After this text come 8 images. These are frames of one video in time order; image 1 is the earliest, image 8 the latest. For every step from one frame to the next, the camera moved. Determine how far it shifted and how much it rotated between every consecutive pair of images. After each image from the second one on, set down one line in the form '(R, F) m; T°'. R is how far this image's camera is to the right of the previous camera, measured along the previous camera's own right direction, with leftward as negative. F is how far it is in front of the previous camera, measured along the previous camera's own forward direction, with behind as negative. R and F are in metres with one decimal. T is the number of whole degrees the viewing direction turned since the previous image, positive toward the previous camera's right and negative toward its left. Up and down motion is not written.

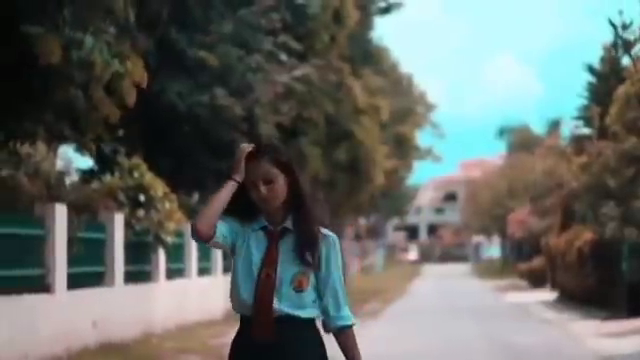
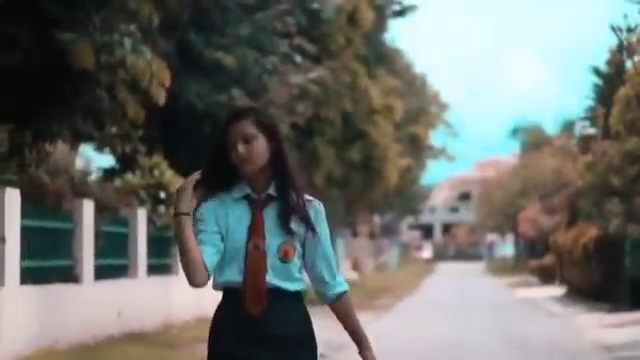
(0.0, -1.0) m; -1°
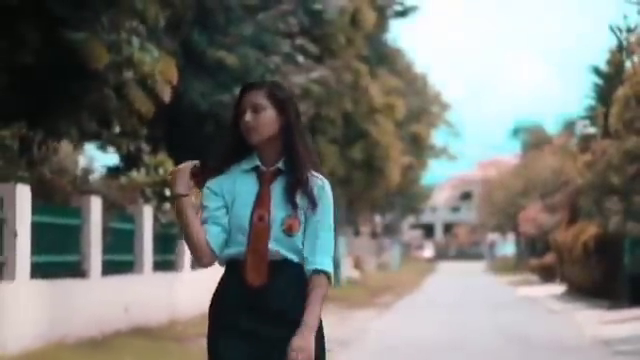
(0.0, -0.3) m; 0°
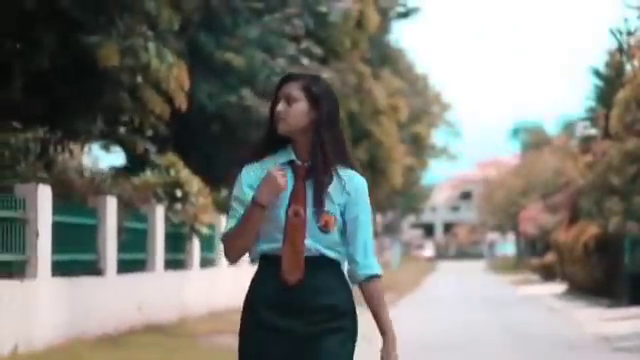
(-0.1, -0.5) m; 0°
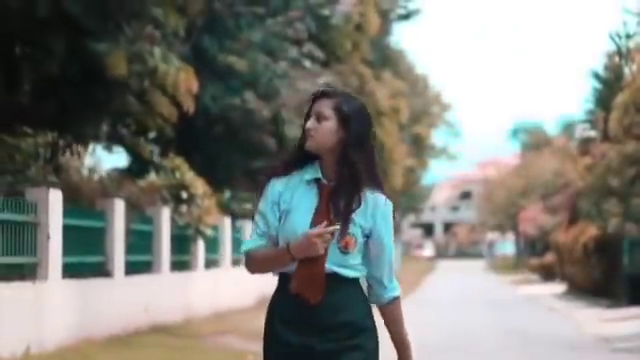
(-0.1, -0.3) m; 0°
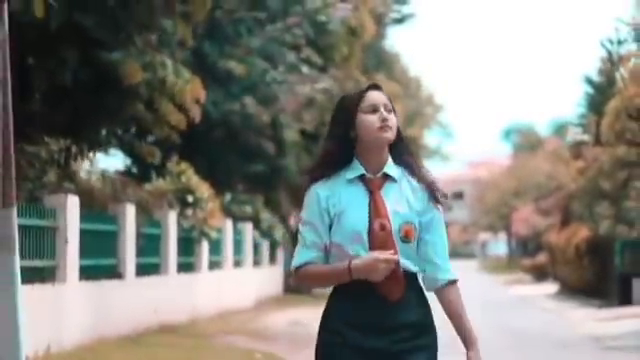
(-0.2, -0.7) m; 0°
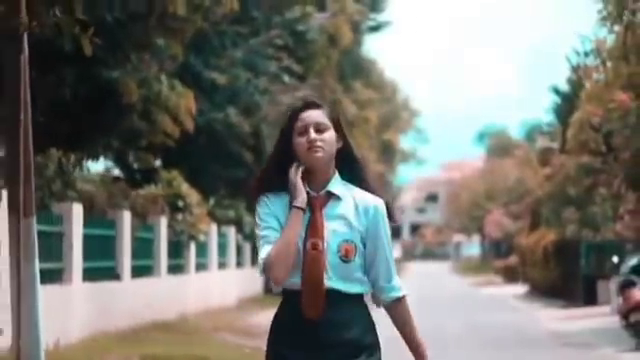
(-0.1, -1.4) m; +1°
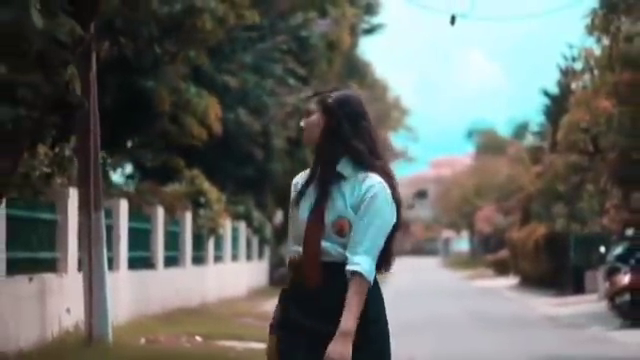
(-0.5, -2.0) m; +1°
